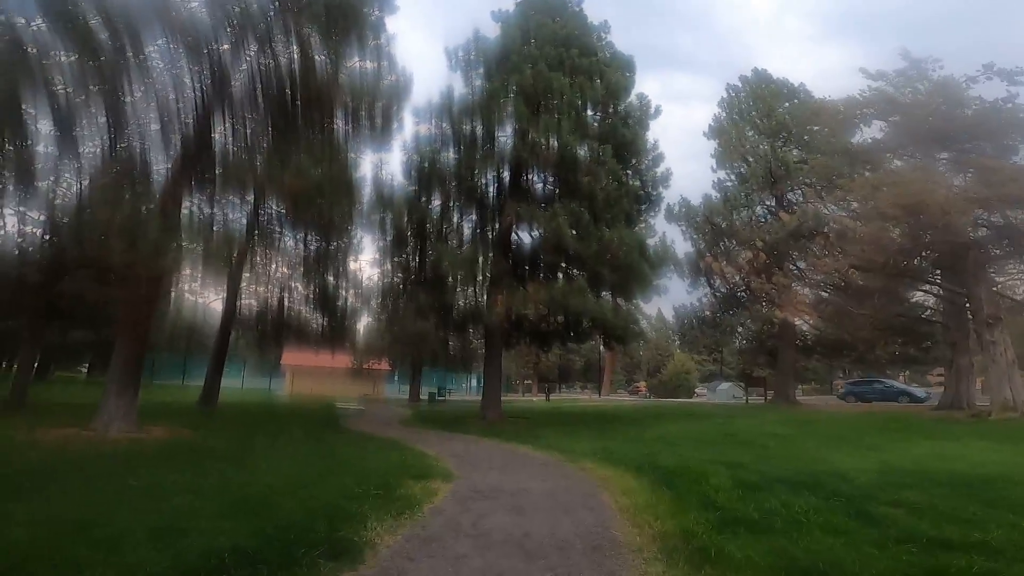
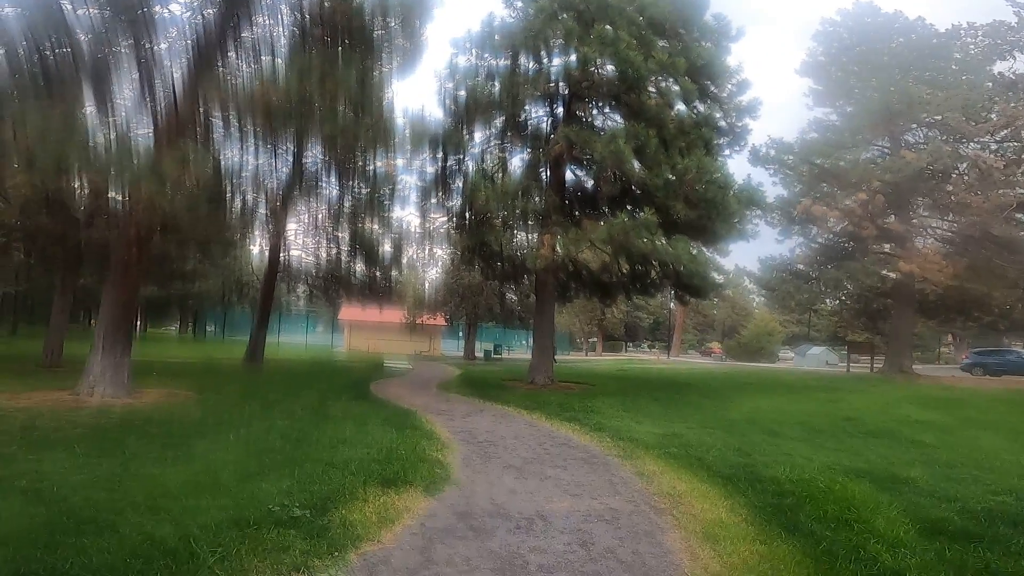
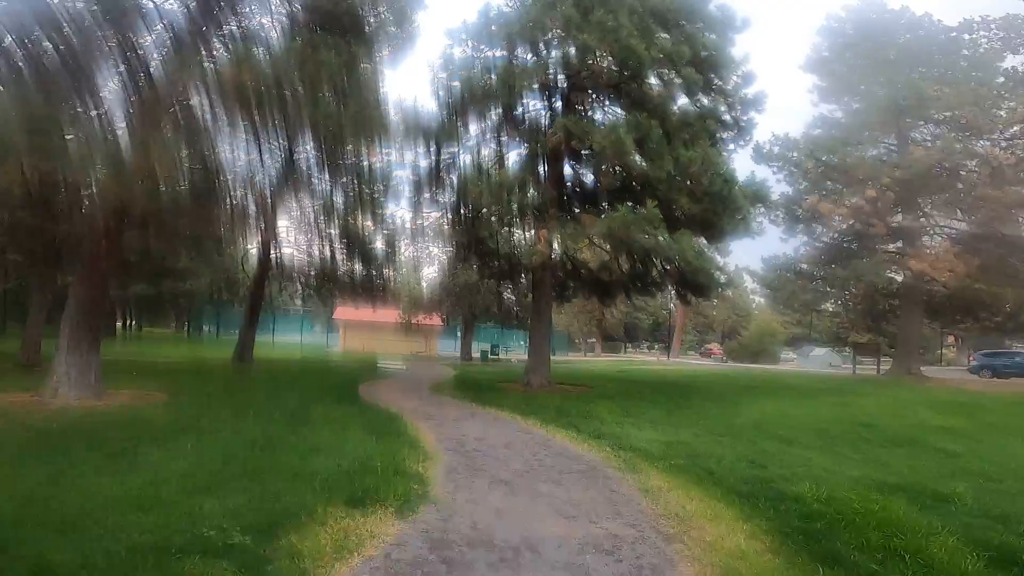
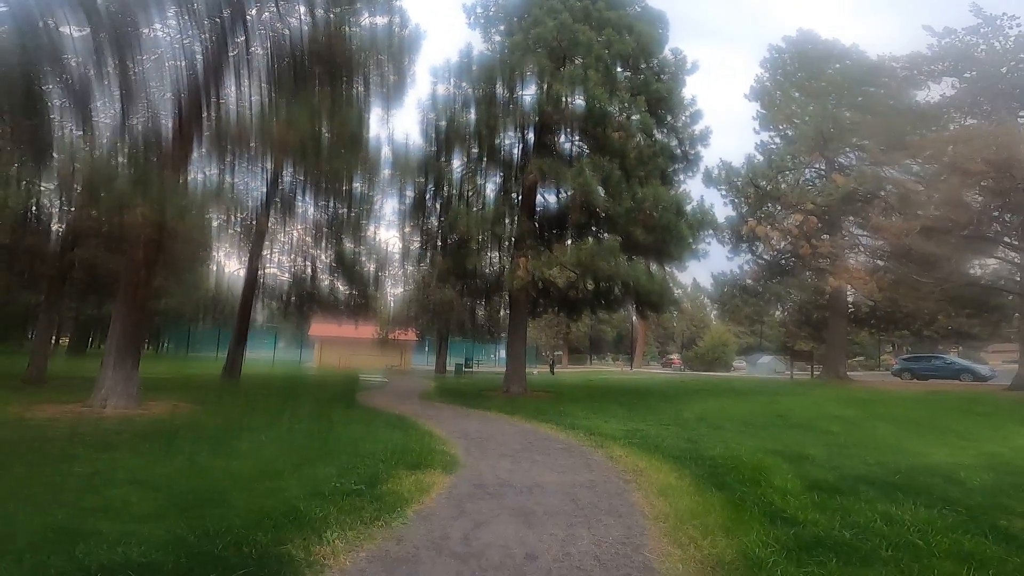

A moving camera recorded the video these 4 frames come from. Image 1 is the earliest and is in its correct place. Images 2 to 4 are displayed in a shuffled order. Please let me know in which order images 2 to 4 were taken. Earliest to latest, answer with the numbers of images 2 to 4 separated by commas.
4, 2, 3
